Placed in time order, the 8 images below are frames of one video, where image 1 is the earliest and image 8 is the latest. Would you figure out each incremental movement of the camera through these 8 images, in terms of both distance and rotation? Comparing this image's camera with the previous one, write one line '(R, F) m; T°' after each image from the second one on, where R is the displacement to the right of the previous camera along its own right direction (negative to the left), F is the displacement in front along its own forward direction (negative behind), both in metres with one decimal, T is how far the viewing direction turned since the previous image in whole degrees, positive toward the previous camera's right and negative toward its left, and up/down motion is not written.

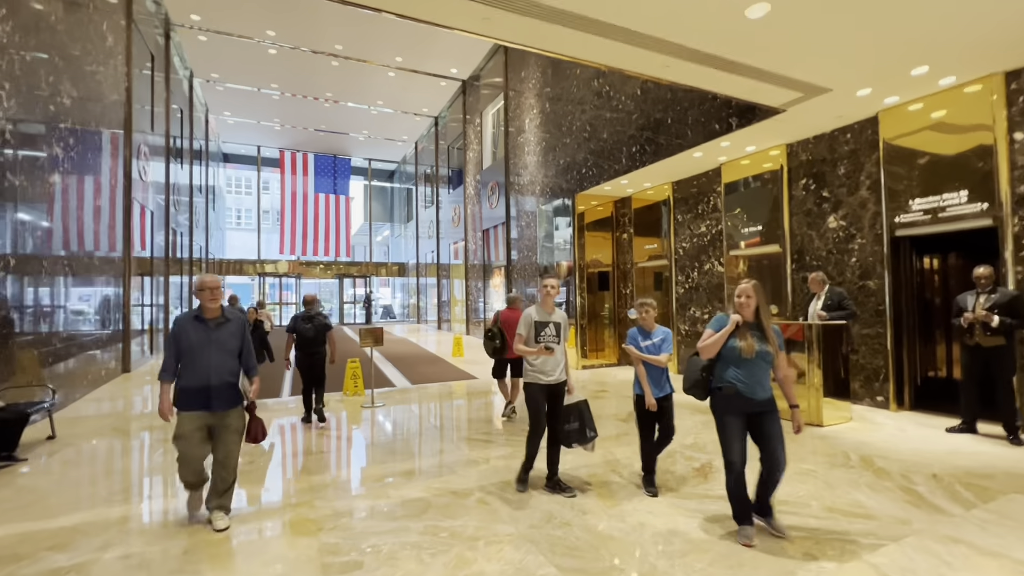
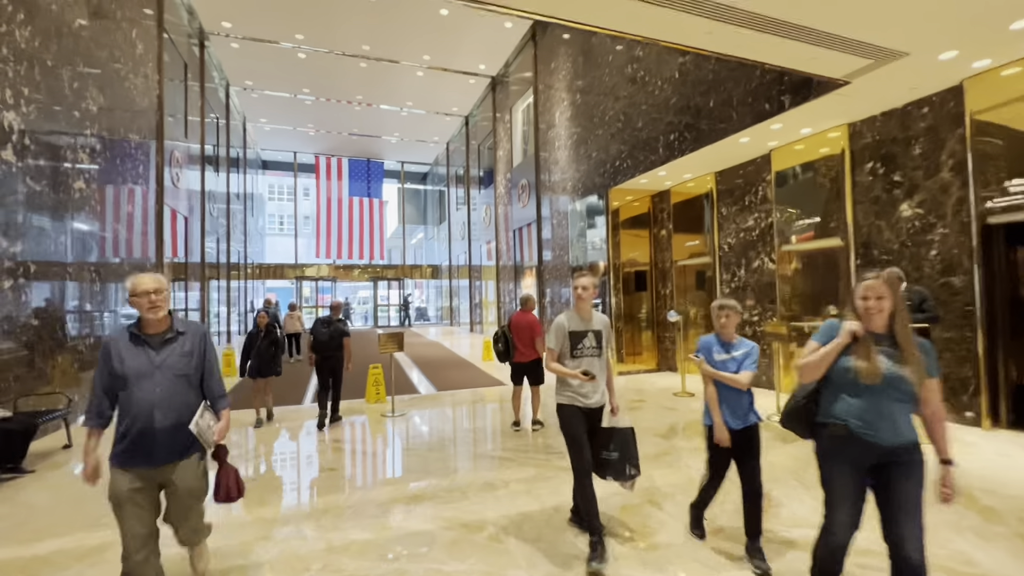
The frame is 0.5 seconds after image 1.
(+0.1, +0.4) m; -4°
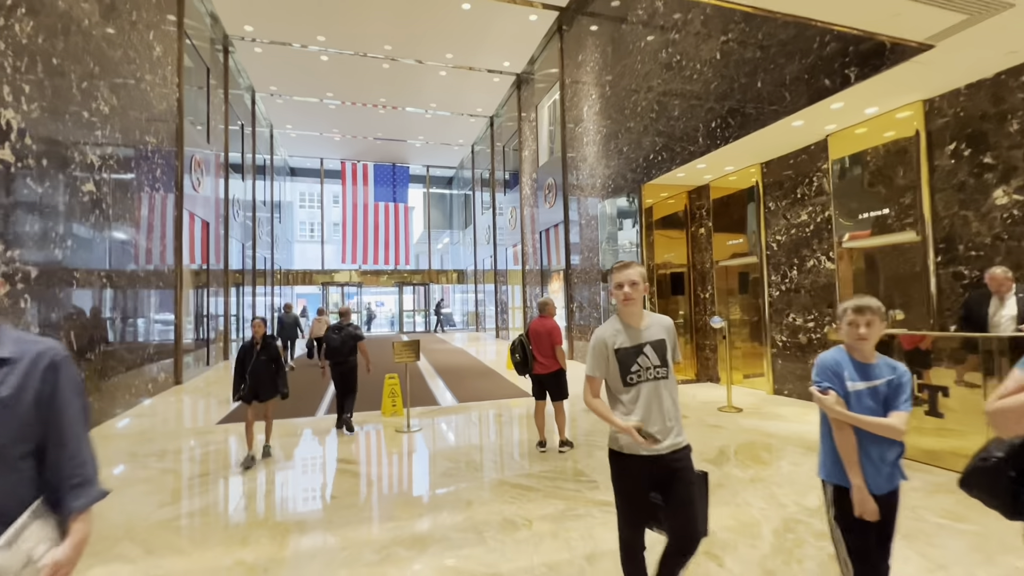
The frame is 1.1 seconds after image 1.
(0.0, +0.5) m; -3°
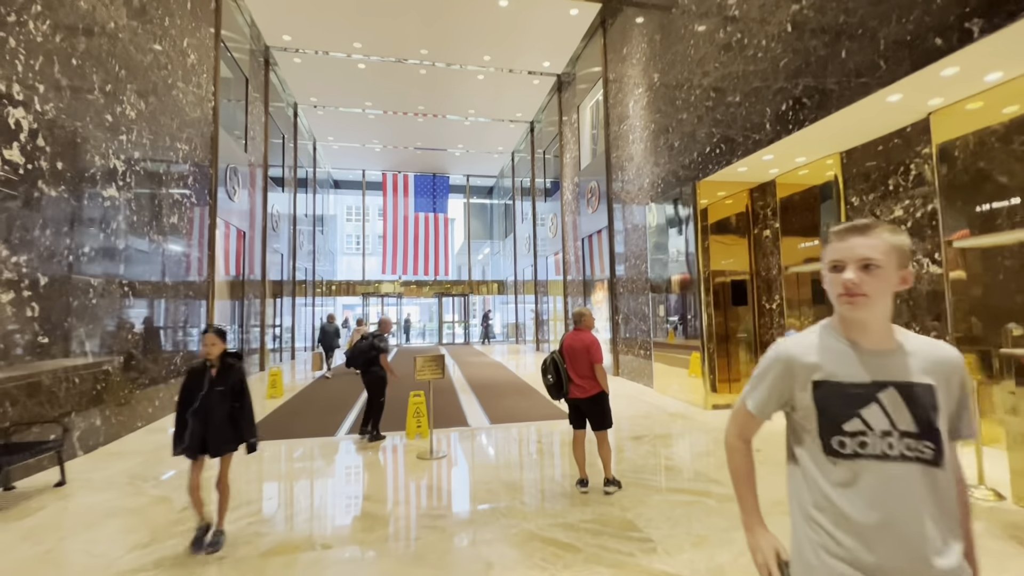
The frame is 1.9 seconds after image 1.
(+0.1, +0.6) m; -5°
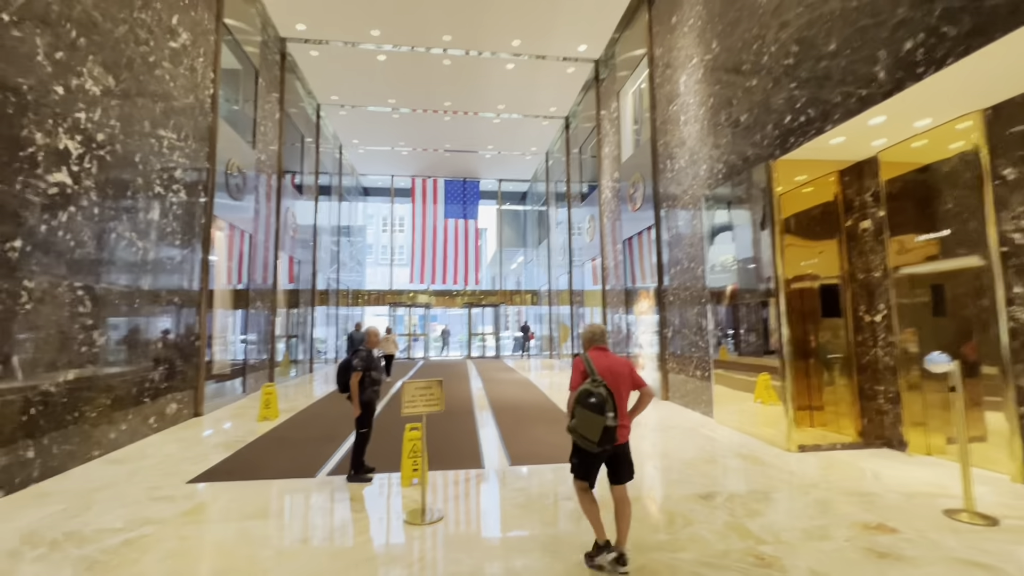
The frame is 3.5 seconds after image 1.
(+0.1, +1.1) m; -4°
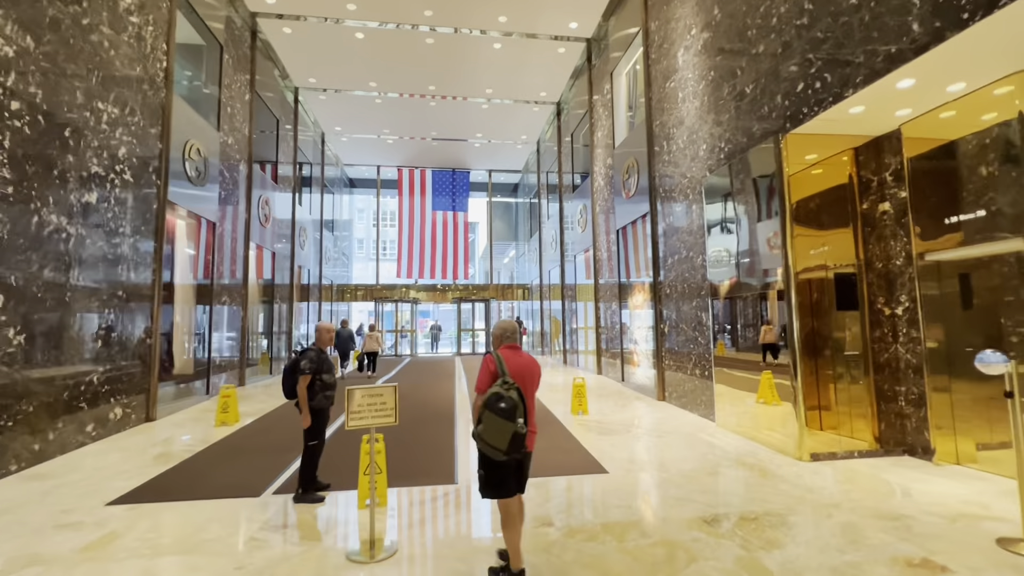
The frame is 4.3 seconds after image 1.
(+0.2, +0.5) m; +1°
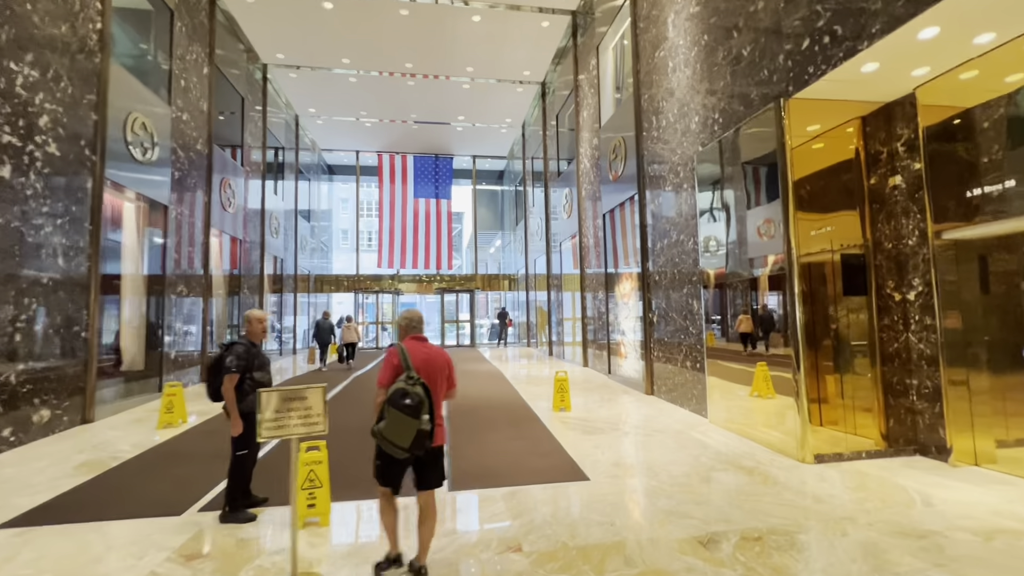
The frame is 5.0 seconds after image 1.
(+0.2, +0.5) m; +1°
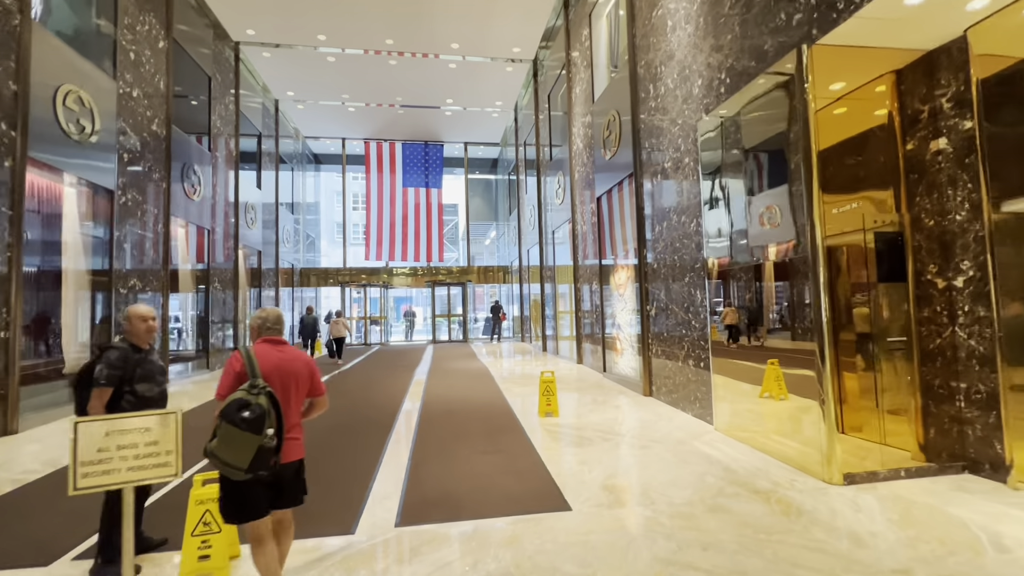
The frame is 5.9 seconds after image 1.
(+0.2, +0.6) m; 0°
